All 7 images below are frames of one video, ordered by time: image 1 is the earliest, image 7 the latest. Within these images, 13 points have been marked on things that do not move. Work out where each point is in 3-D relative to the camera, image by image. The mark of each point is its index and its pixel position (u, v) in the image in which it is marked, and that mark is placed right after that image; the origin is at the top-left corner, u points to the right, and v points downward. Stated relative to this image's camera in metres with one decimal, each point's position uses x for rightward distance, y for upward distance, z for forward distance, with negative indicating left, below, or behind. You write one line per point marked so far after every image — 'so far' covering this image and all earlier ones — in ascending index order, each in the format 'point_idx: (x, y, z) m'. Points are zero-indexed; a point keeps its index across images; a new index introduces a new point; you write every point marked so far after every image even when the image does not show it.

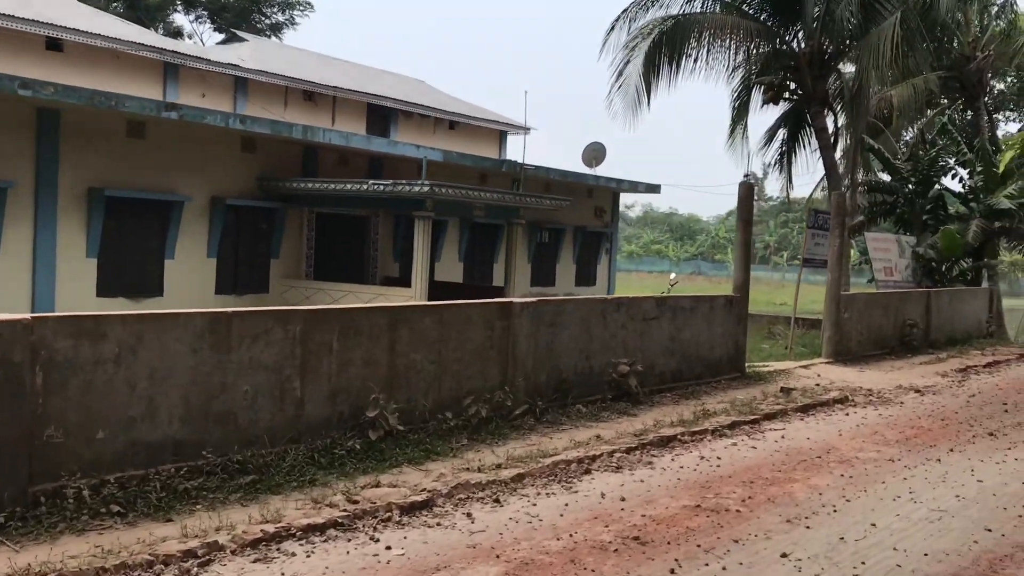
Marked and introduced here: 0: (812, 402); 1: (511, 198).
0: (+2.3, -0.9, +7.7) m
1: (0.0, +1.2, +13.3) m
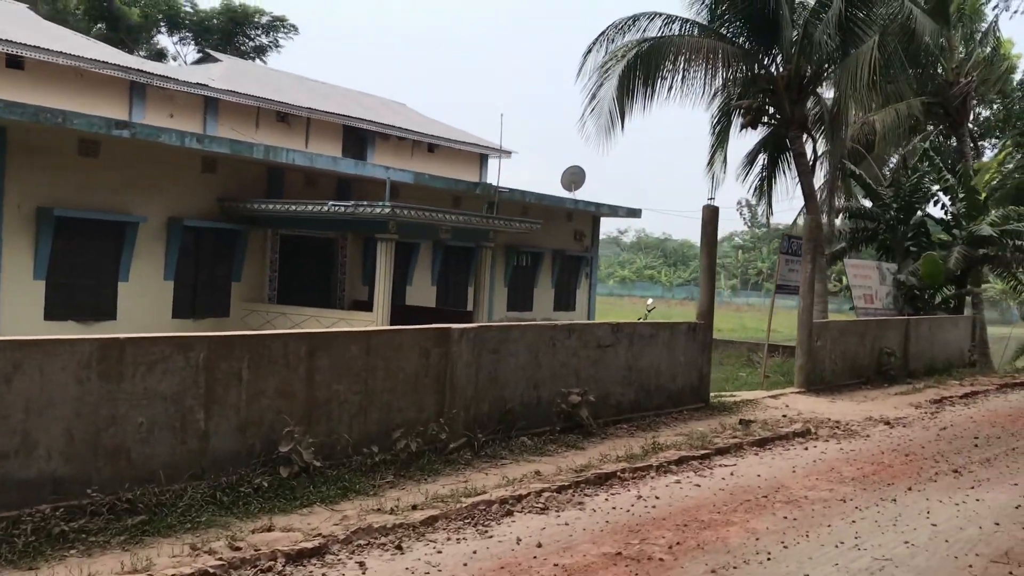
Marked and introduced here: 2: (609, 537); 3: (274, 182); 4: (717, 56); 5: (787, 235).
0: (+1.9, -1.1, +7.3) m
1: (-0.4, +0.9, +13.0) m
2: (+0.4, -1.1, +4.4) m
3: (-3.2, +1.4, +13.1) m
4: (+3.1, +3.5, +14.8) m
5: (+3.2, +0.6, +11.4) m
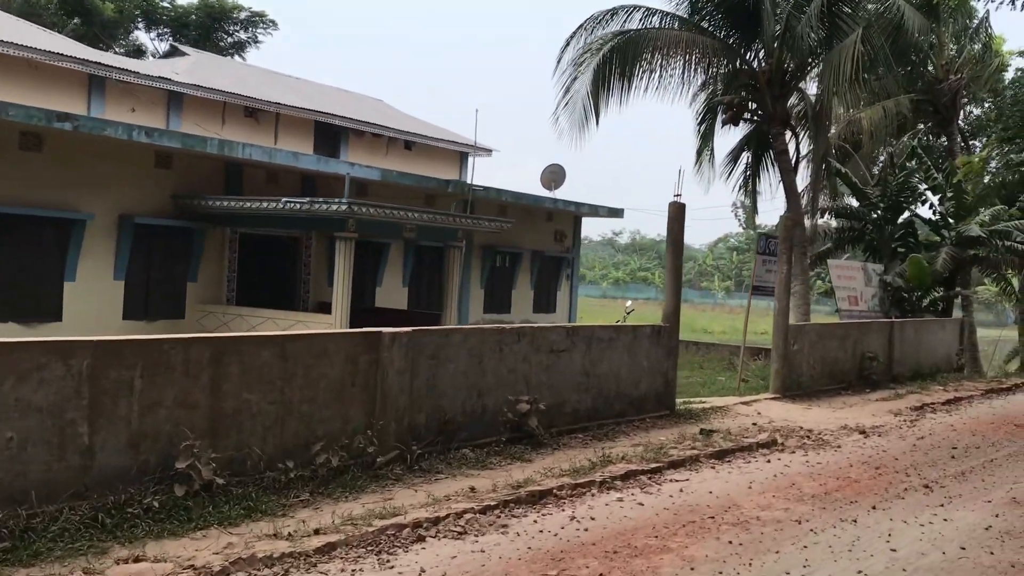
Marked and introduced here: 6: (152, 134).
0: (+1.5, -1.1, +6.9) m
1: (-0.8, +0.9, +12.5) m
2: (+0.1, -1.1, +4.0) m
3: (-3.6, +1.4, +12.6) m
4: (+2.7, +3.5, +14.4) m
5: (+2.8, +0.6, +11.0) m
6: (-3.9, +1.7, +10.8) m
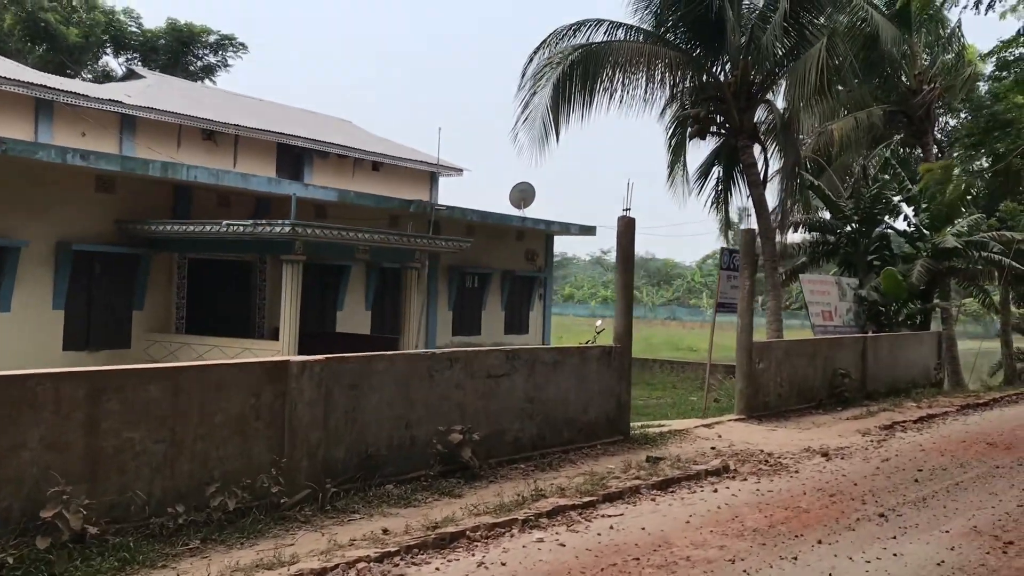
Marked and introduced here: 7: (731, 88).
0: (+1.1, -1.2, +6.4) m
1: (-1.4, +0.6, +12.1) m
2: (-0.4, -1.2, +3.5) m
3: (-4.1, +1.1, +12.2) m
4: (+2.1, +3.2, +14.1) m
5: (+2.3, +0.4, +10.6) m
6: (-4.5, +1.4, +10.3) m
7: (+3.2, +3.0, +14.6) m
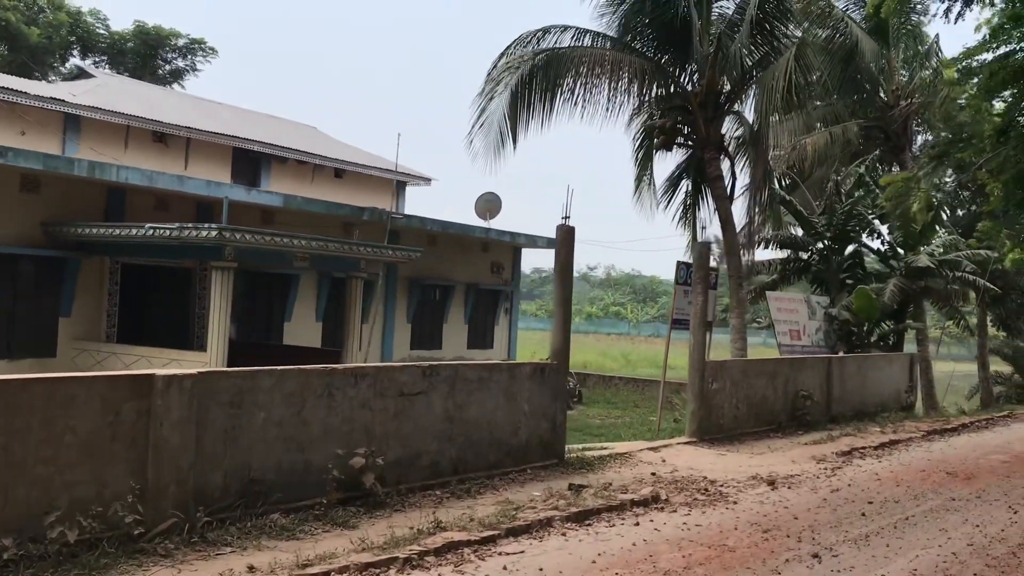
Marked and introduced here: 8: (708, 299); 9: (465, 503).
0: (+0.5, -1.3, +5.9) m
1: (-2.0, +0.5, +11.5) m
2: (-0.9, -1.2, +2.9) m
3: (-4.7, +1.0, +11.6) m
4: (+1.5, +3.0, +13.6) m
5: (+1.7, +0.3, +10.1) m
6: (-5.0, +1.3, +9.8) m
7: (+2.7, +2.7, +14.1) m
8: (+1.9, -0.1, +9.6) m
9: (-0.3, -1.3, +6.2) m
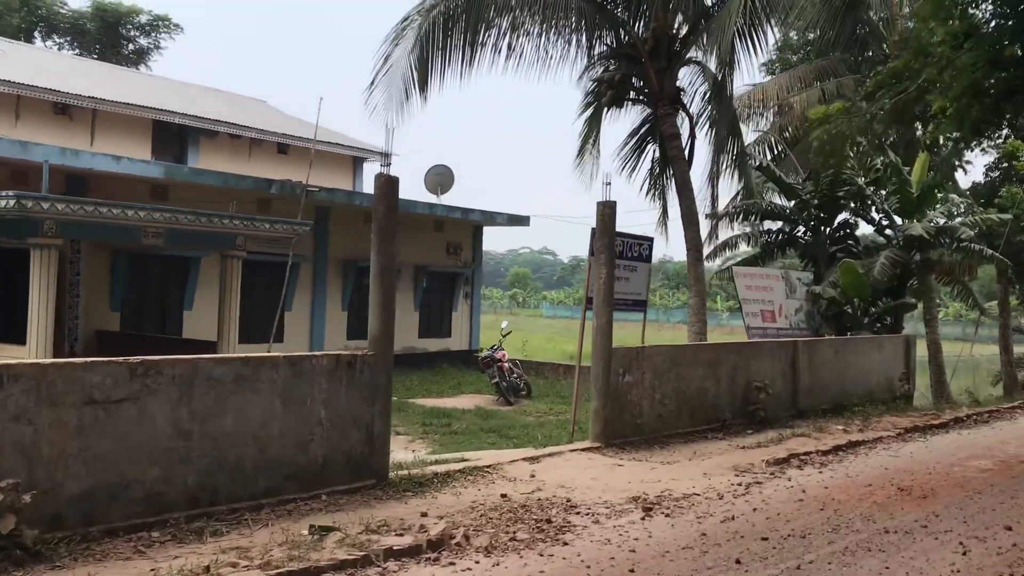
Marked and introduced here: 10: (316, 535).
0: (-0.7, -1.1, +4.1) m
1: (-3.0, +0.7, +9.9) m
2: (-2.3, -1.1, +1.2) m
3: (-5.7, +1.1, +10.1) m
4: (+0.6, +3.3, +11.7) m
5: (+0.6, +0.5, +8.2) m
6: (-6.1, +1.4, +8.2) m
7: (+1.7, +3.0, +12.2) m
8: (+0.8, +0.1, +7.8) m
9: (-1.5, -1.2, +4.5) m
10: (-0.9, -1.1, +4.4) m
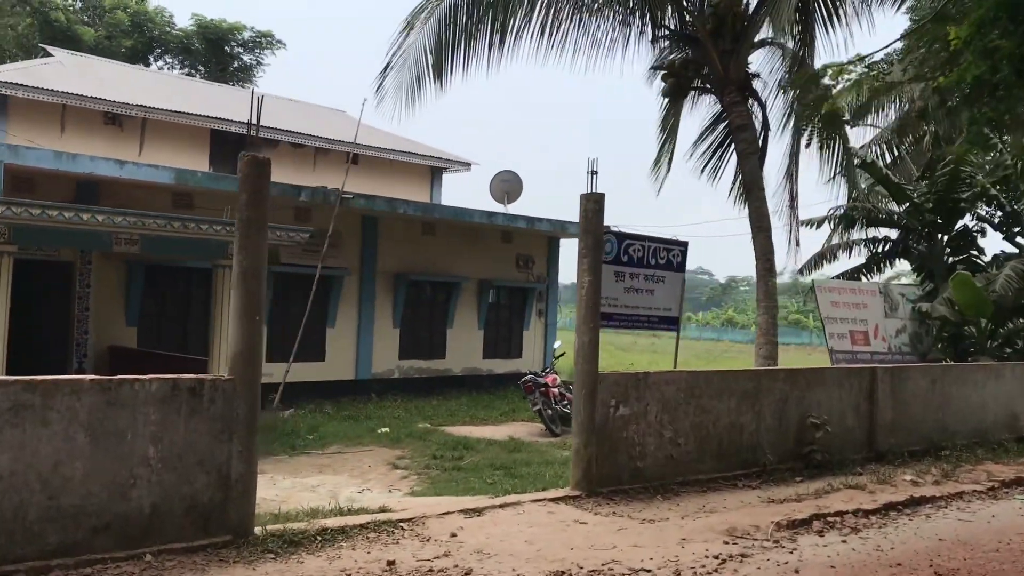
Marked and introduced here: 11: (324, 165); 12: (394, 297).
0: (-1.5, -1.1, +2.9) m
1: (-2.9, +0.6, +9.0) m
2: (-3.5, -1.0, +0.4) m
3: (-5.5, +1.0, +9.6) m
4: (+0.9, +3.1, +10.3) m
5: (+0.5, +0.4, +6.8) m
6: (-6.2, +1.4, +7.9) m
7: (+2.2, +2.9, +10.7) m
8: (+0.6, 0.0, +6.4) m
9: (-2.3, -1.2, +3.4) m
10: (-1.6, -1.1, +3.3) m
11: (-3.1, +2.0, +16.1) m
12: (-1.6, -0.1, +13.7) m
